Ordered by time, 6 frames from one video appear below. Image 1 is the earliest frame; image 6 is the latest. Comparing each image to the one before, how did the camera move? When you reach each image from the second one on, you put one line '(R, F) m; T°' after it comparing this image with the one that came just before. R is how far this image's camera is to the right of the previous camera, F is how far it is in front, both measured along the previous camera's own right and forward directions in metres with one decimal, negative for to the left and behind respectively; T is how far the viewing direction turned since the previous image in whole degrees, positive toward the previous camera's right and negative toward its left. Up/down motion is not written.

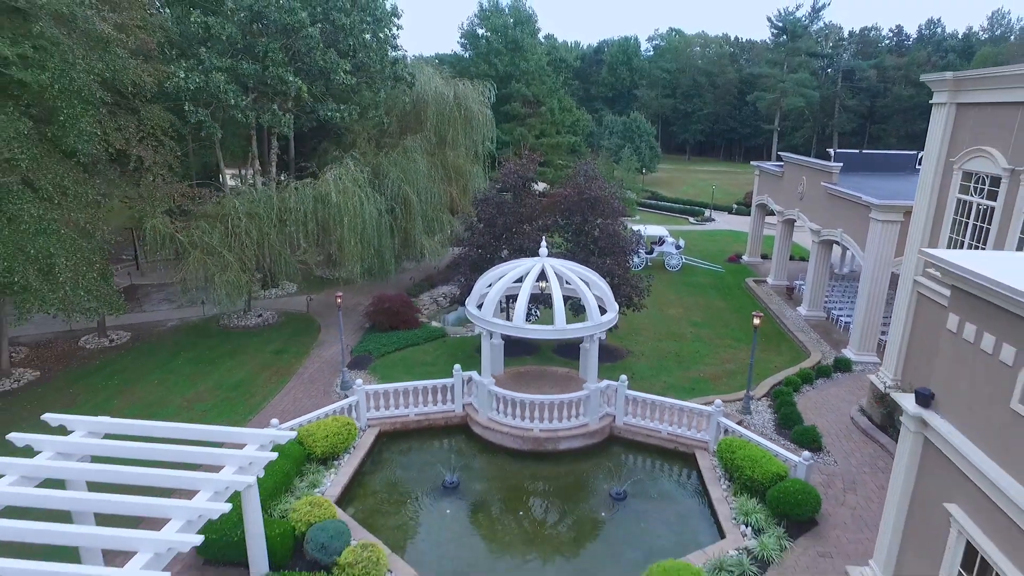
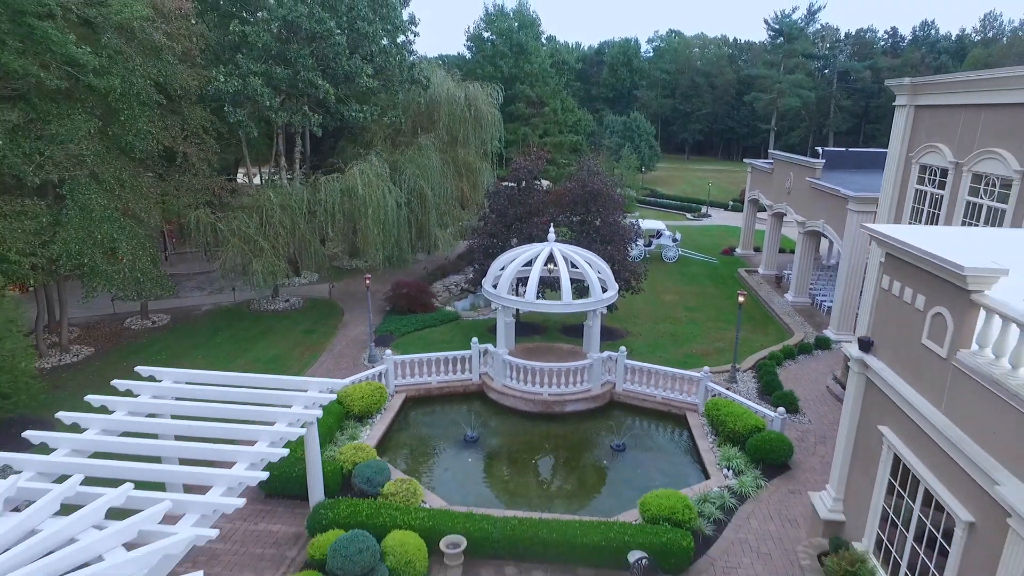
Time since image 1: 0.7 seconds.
(-0.2, -1.5) m; 0°
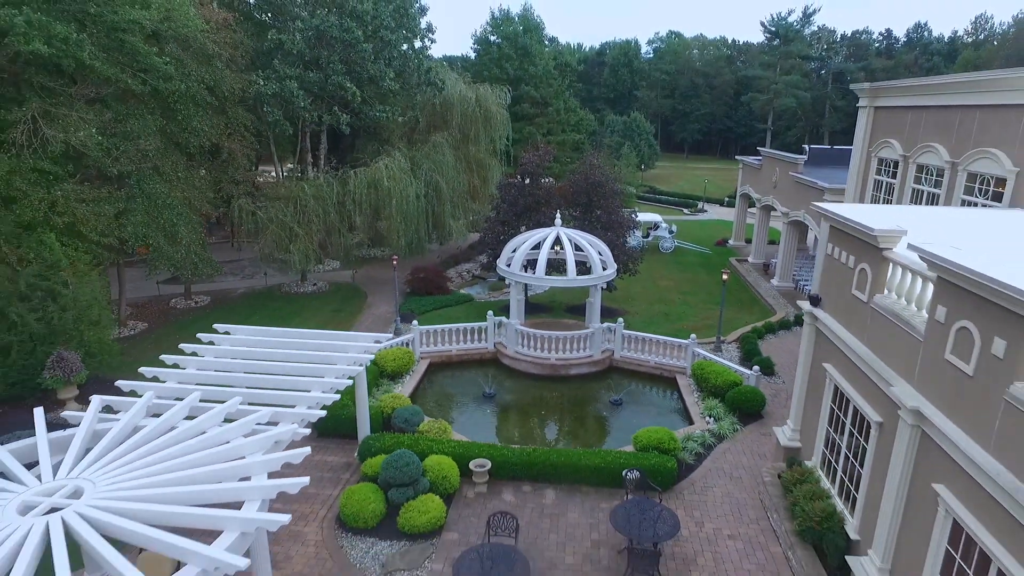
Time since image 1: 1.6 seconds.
(-0.2, -1.8) m; 0°
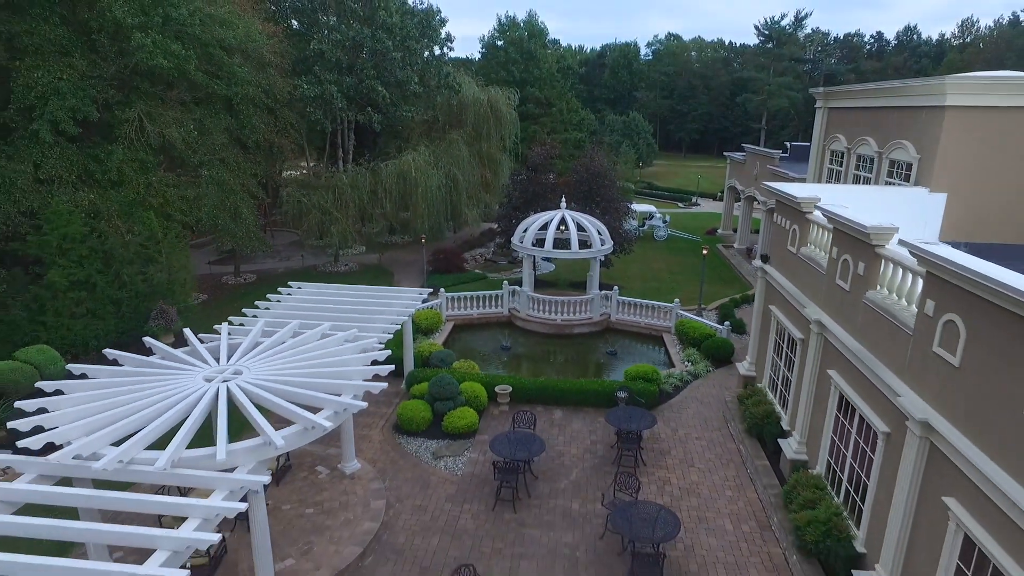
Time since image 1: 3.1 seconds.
(-0.3, -2.7) m; 0°
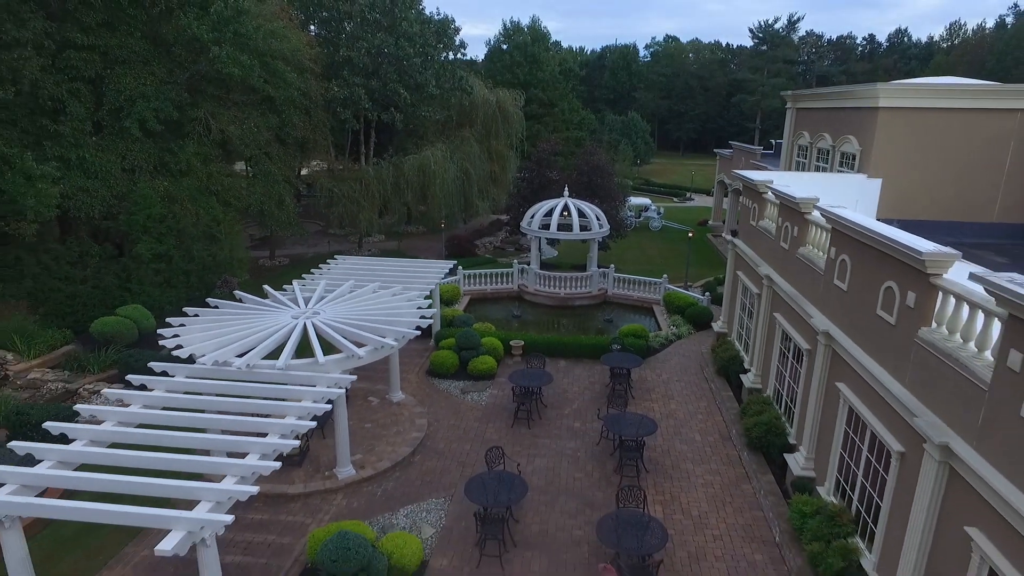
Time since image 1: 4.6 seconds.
(-0.3, -2.5) m; 0°
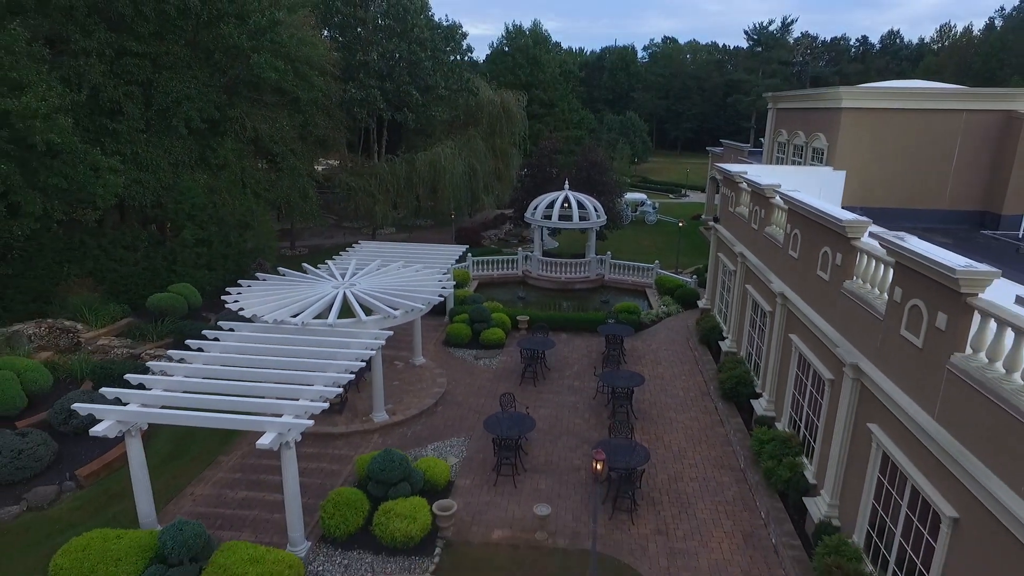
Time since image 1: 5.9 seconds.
(-0.2, -1.8) m; 0°
